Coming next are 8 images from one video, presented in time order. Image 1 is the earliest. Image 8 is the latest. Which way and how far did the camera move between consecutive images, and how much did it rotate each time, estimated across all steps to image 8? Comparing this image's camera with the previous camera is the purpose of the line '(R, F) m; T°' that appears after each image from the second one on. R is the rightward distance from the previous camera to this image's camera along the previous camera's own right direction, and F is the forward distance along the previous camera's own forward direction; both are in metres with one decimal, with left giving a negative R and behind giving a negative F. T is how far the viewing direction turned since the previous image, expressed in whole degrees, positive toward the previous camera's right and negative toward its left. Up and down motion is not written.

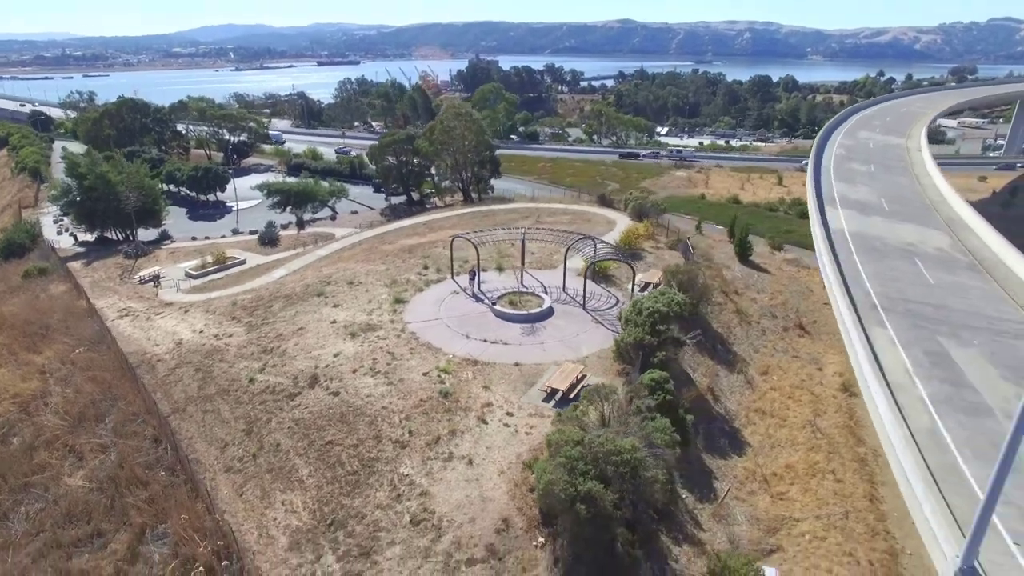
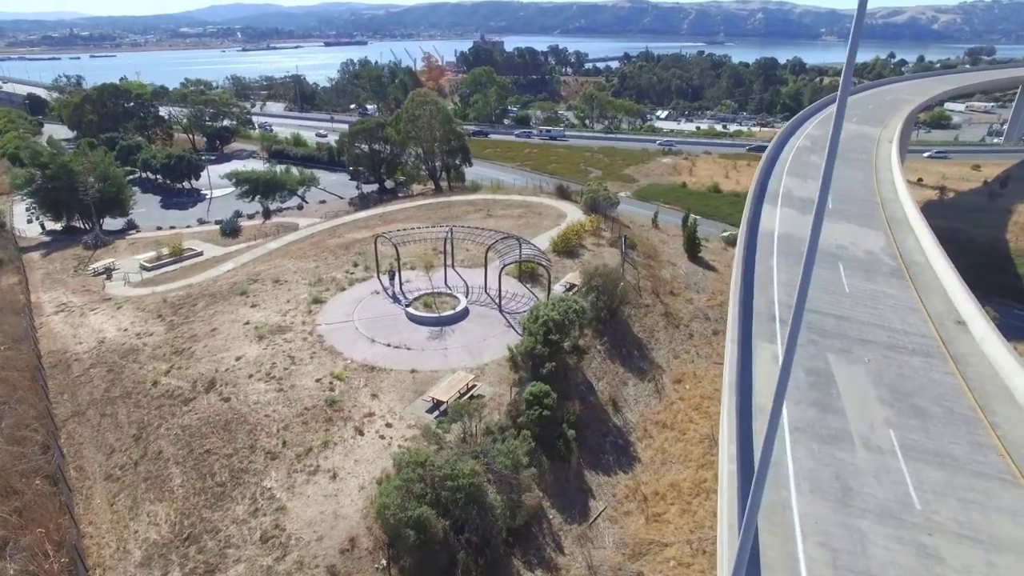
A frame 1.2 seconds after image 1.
(+4.4, +0.6) m; -1°
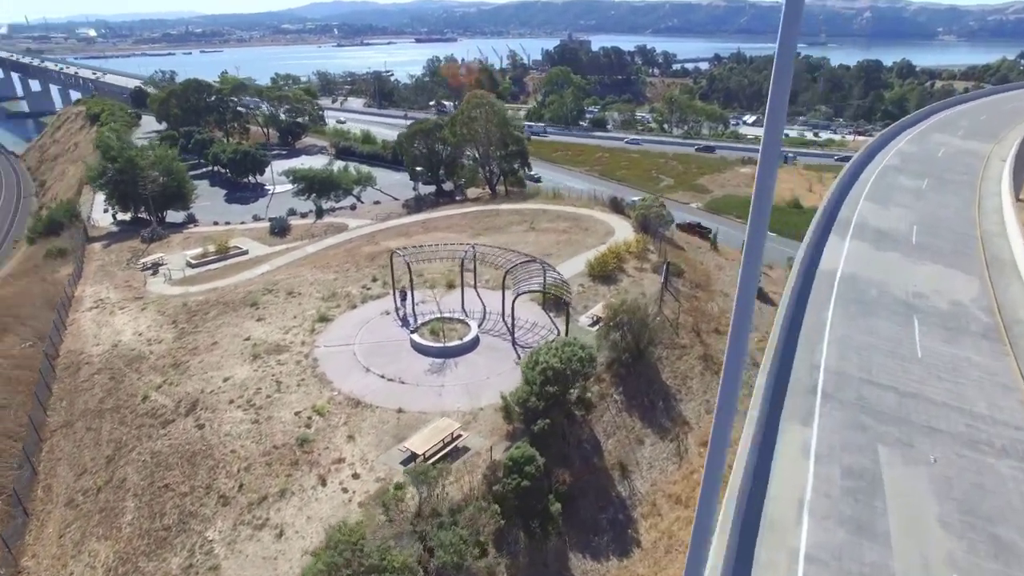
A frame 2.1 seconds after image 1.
(+2.5, +3.0) m; -7°
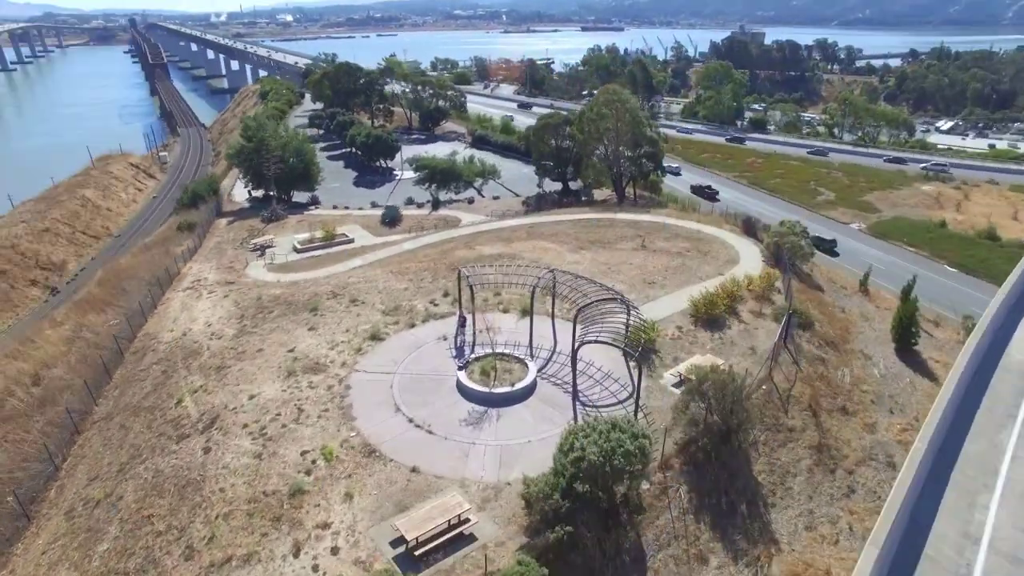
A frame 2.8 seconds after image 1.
(+2.4, +4.5) m; -13°
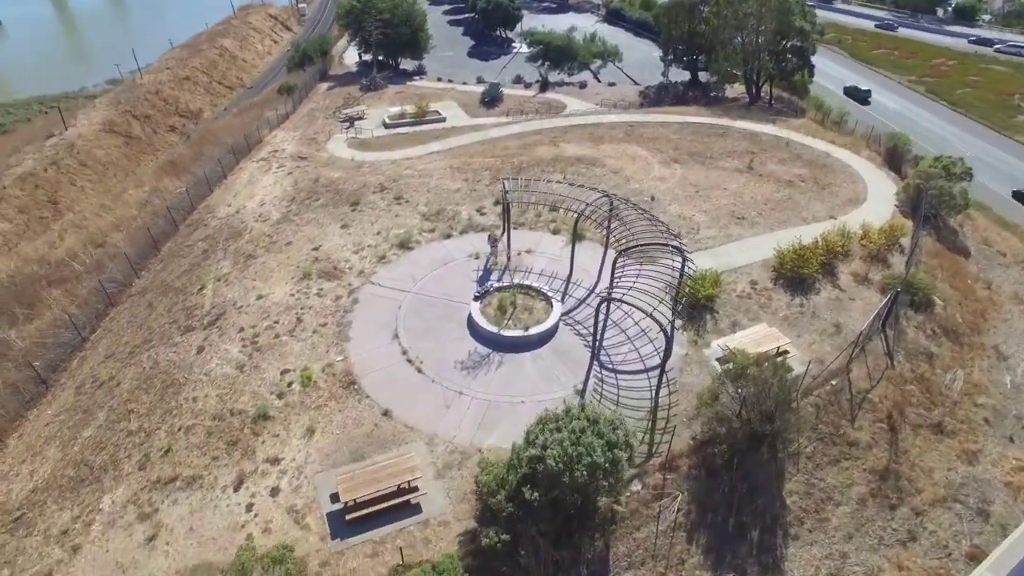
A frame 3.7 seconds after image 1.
(+3.1, +3.7) m; -11°
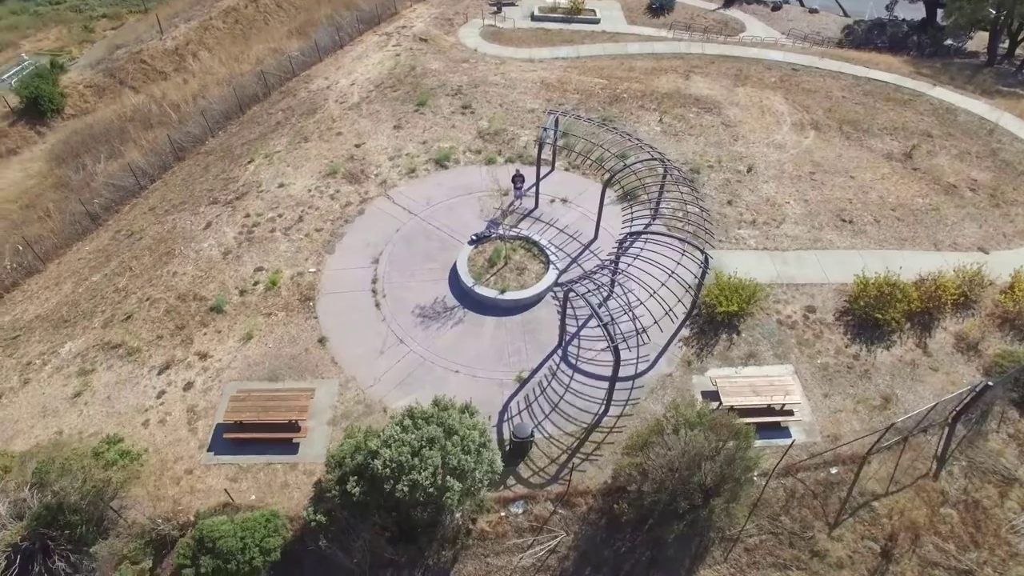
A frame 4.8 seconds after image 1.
(+4.9, +3.0) m; -15°
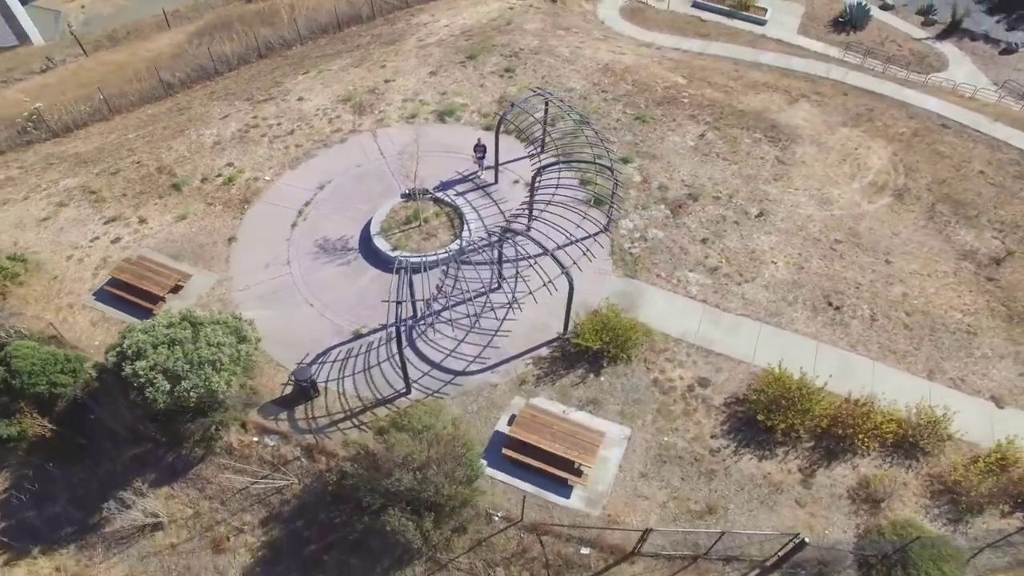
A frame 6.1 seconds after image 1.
(+7.5, +1.7) m; -16°
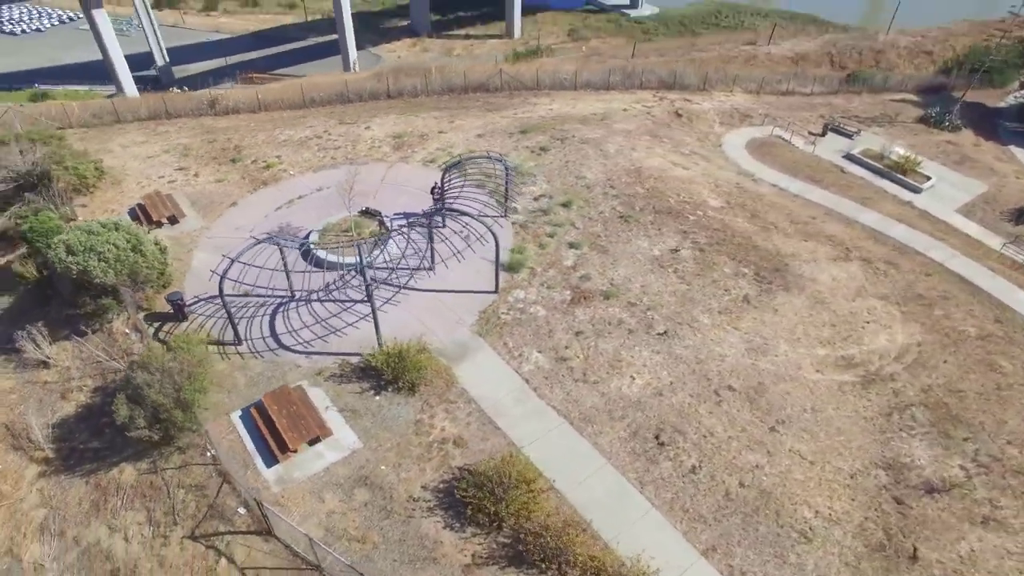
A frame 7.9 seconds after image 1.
(+10.0, +0.7) m; -22°
